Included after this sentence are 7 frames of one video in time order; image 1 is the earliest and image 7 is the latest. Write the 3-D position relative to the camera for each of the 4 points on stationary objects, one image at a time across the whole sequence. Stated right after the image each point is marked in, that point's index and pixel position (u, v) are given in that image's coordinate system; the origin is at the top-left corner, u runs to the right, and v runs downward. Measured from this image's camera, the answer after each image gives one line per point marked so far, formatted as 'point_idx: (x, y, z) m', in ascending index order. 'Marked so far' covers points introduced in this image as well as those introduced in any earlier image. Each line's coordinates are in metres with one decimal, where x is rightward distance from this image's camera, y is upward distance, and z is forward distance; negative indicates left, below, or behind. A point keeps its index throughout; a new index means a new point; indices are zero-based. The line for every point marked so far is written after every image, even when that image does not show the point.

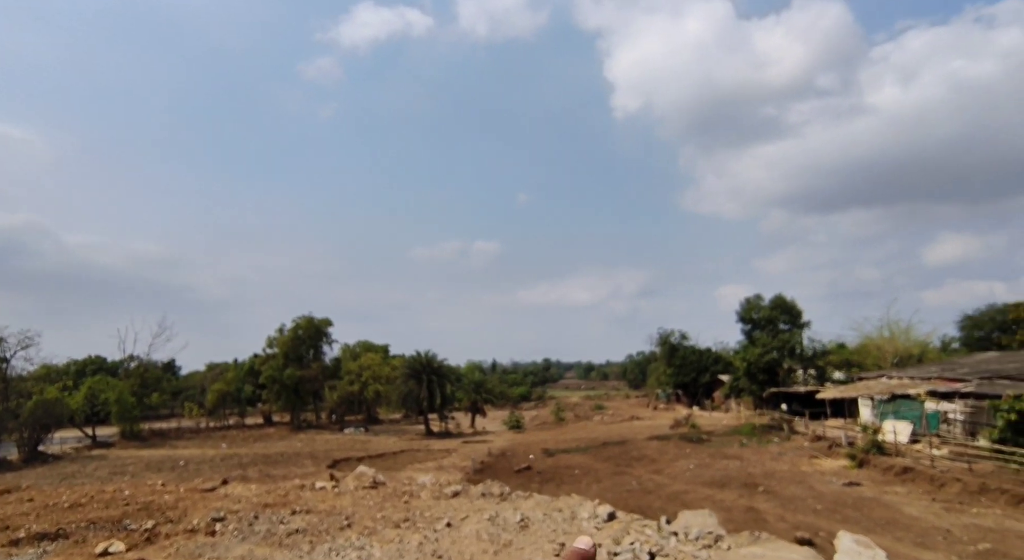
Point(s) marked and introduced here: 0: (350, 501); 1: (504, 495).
0: (-4.0, -5.4, +14.9) m
1: (-0.2, -5.7, +16.0) m
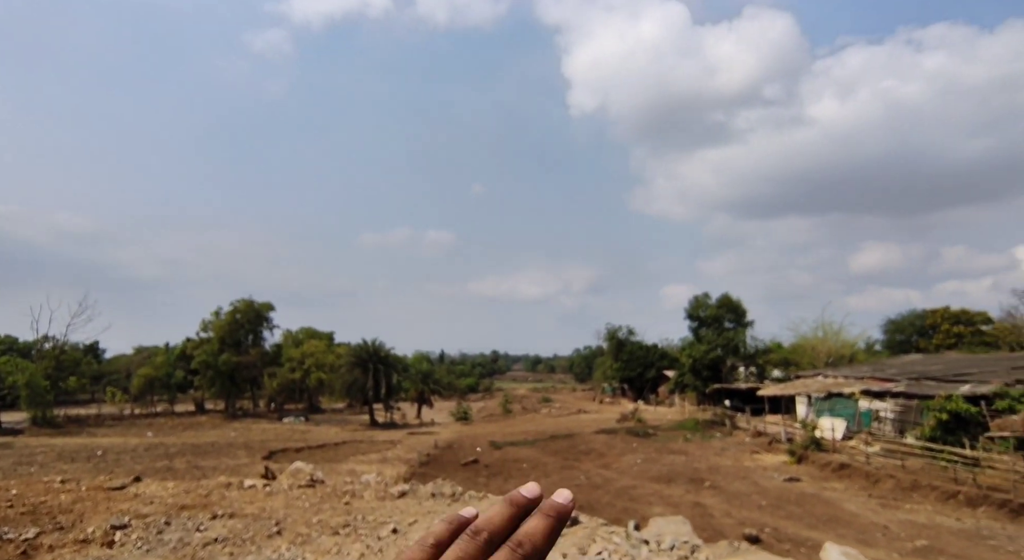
0: (-5.0, -4.9, +13.3) m
1: (-1.4, -5.3, +14.7) m
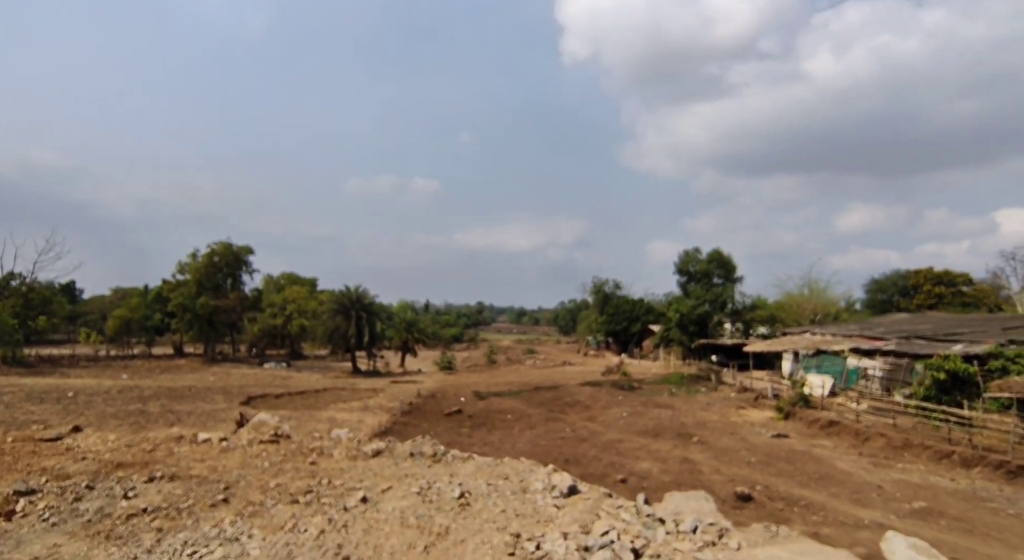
0: (-5.2, -3.5, +11.6) m
1: (-1.6, -3.8, +13.1) m
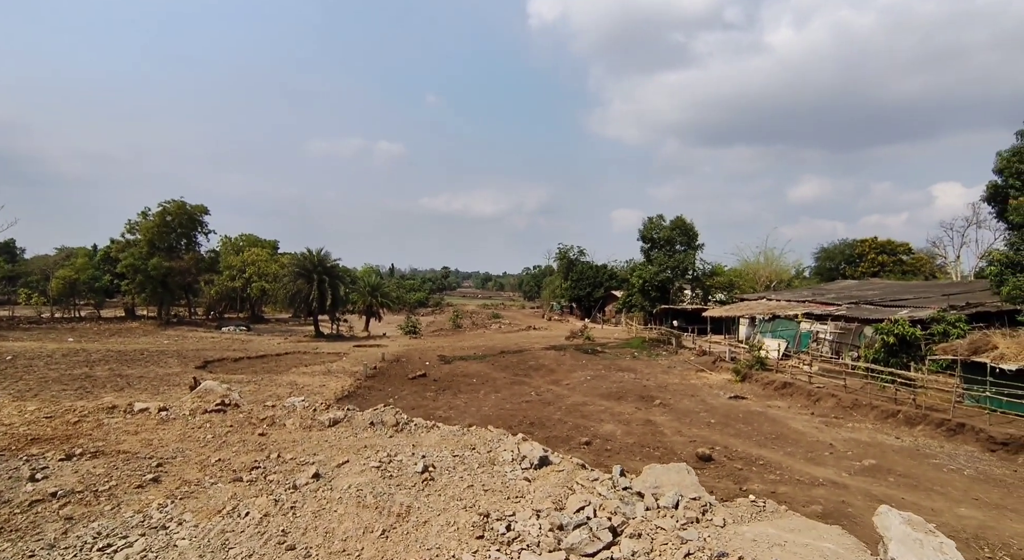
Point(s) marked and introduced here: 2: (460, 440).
0: (-5.8, -2.7, +10.5) m
1: (-2.3, -3.0, +12.2) m
2: (-1.0, -3.1, +11.6) m
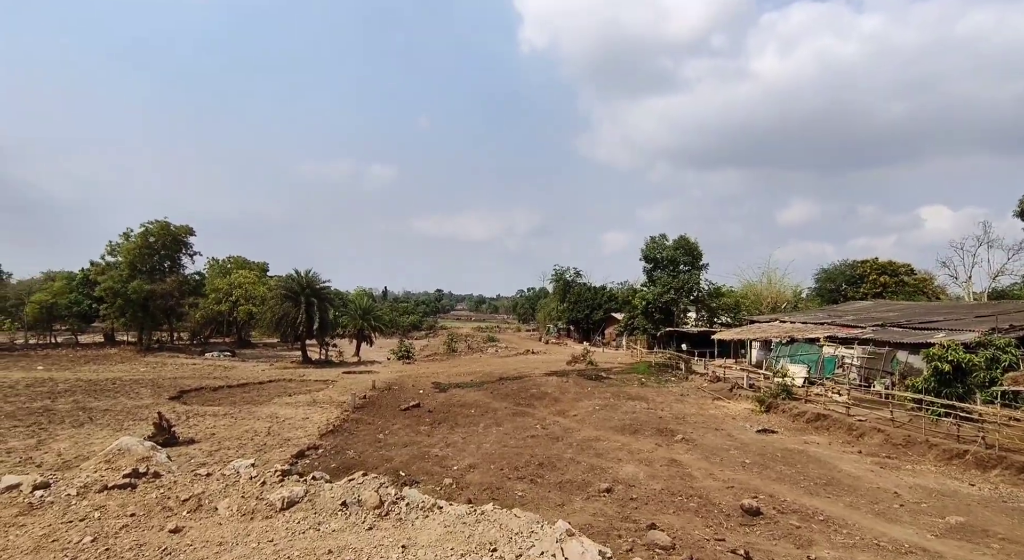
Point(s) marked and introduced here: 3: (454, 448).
0: (-5.3, -2.8, +6.7) m
1: (-1.8, -3.2, +8.4) m
2: (-0.5, -3.3, +7.7) m
3: (-1.8, -5.5, +19.3) m
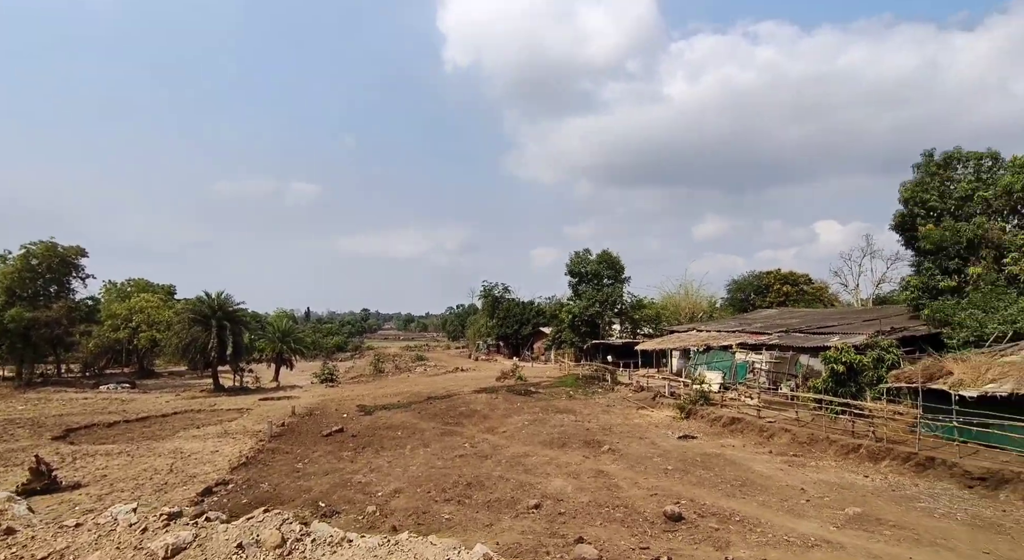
0: (-6.2, -3.1, +5.6) m
1: (-2.9, -3.4, +7.7) m
2: (-1.5, -3.5, +7.2) m
3: (-4.2, -6.1, +18.5) m
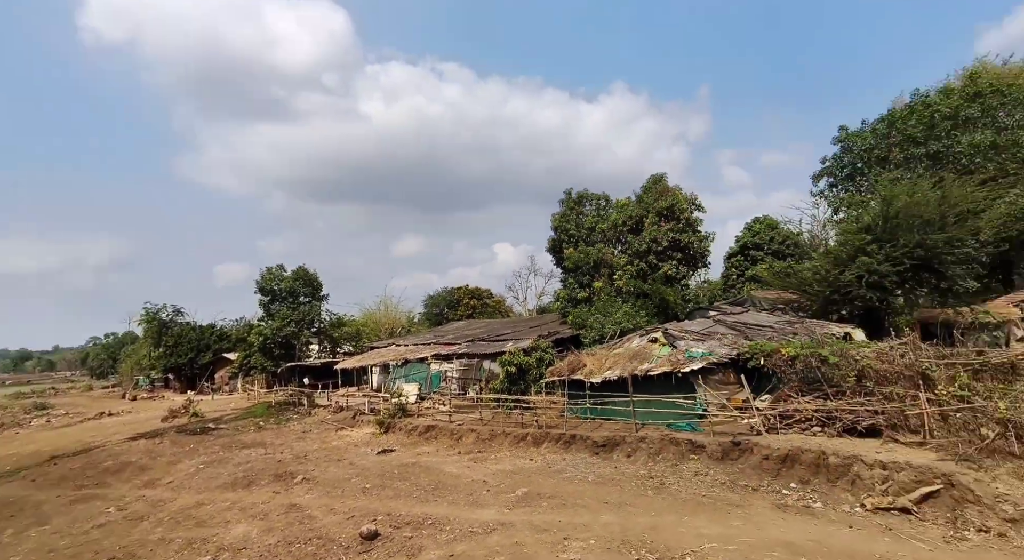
0: (-8.4, -3.4, +1.6) m
1: (-6.4, -3.8, +5.0) m
2: (-5.0, -3.7, +5.2) m
3: (-12.5, -6.7, +13.9) m
